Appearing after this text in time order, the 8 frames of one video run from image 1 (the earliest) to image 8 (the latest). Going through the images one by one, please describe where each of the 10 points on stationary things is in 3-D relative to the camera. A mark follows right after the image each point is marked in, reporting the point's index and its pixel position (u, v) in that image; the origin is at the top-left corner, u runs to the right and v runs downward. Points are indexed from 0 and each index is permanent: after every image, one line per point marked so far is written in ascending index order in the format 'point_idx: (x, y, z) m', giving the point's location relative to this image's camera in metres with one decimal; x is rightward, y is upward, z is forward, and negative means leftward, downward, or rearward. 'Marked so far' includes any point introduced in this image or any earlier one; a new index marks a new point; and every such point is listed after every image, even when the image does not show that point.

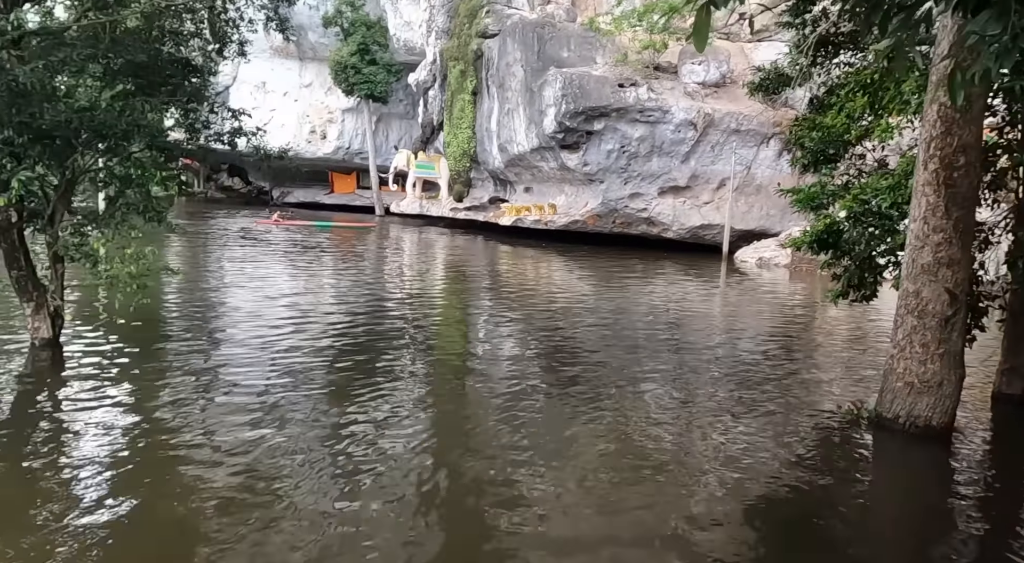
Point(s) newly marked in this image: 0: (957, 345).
0: (+3.0, -0.4, +5.3) m
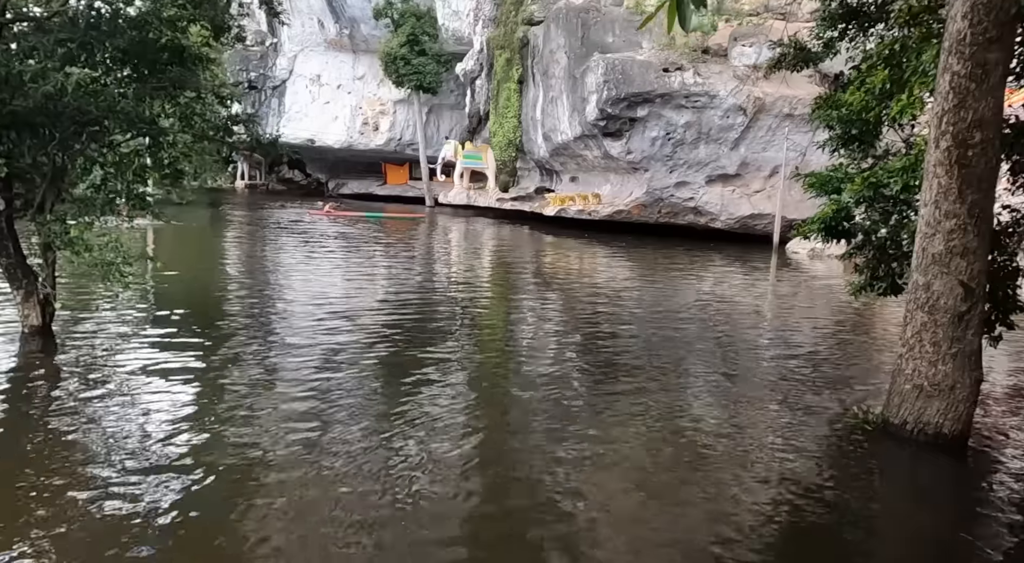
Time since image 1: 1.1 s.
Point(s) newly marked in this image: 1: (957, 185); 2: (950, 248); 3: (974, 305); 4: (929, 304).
0: (+2.7, -0.4, +4.8) m
1: (+2.6, +0.5, +4.6) m
2: (+2.6, +0.2, +4.7) m
3: (+2.7, -0.1, +4.7) m
4: (+2.5, -0.1, +4.8) m
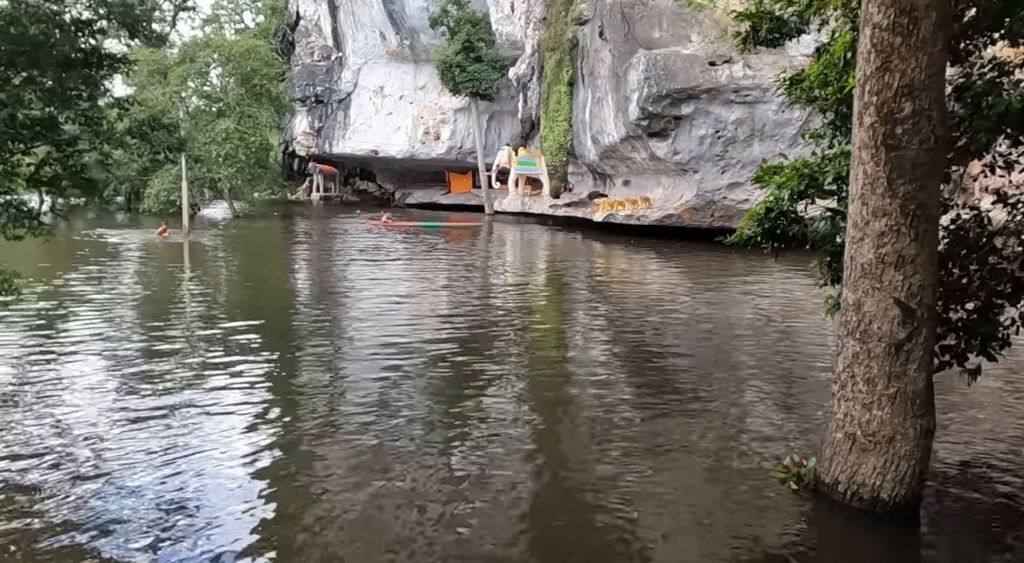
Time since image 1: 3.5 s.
0: (+1.8, -0.4, +3.6) m
1: (+1.6, +0.5, +3.5) m
2: (+1.6, +0.1, +3.6) m
3: (+1.8, -0.2, +3.6) m
4: (+1.6, -0.2, +3.7) m
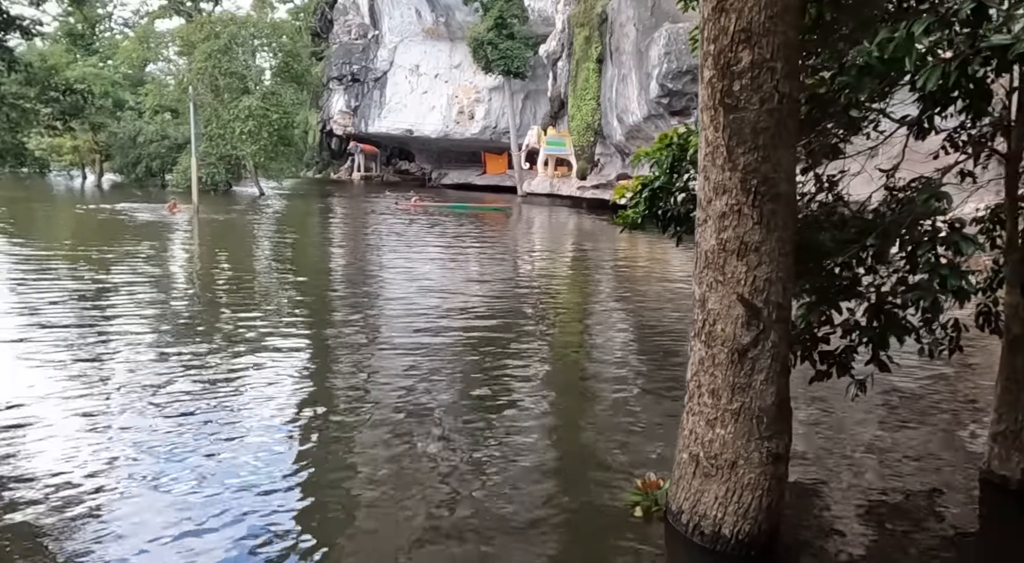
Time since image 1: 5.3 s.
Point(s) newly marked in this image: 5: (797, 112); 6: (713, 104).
0: (+0.9, -0.4, +3.0) m
1: (+0.7, +0.5, +2.8) m
2: (+0.8, +0.1, +2.9) m
3: (+0.9, -0.2, +2.9) m
4: (+0.7, -0.2, +3.1) m
5: (+1.0, +0.6, +2.8) m
6: (+0.7, +0.6, +2.9) m
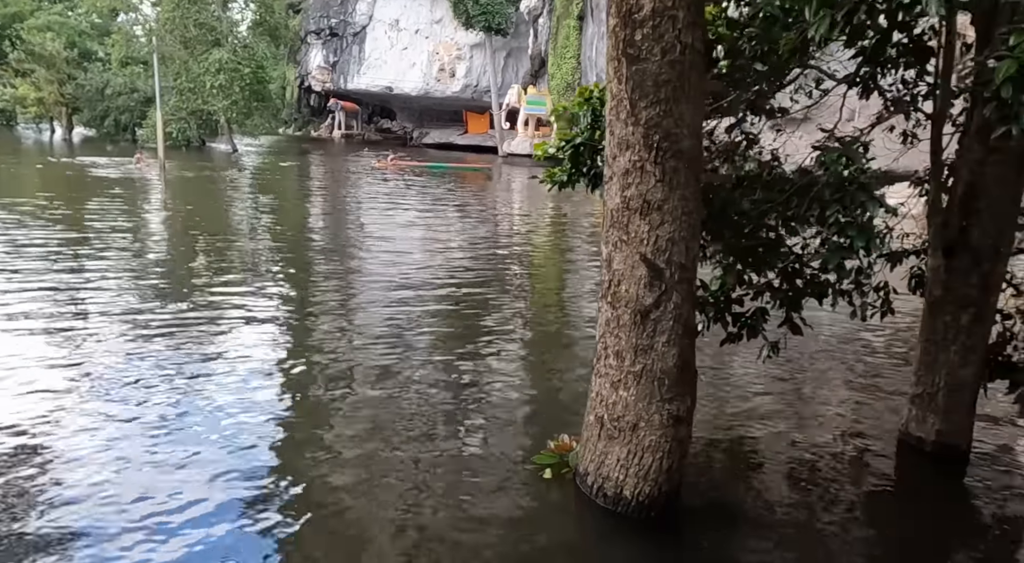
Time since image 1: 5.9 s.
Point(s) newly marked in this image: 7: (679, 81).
0: (+0.6, -0.3, +2.9) m
1: (+0.4, +0.6, +2.7) m
2: (+0.4, +0.3, +2.8) m
3: (+0.5, 0.0, +2.9) m
4: (+0.4, 0.0, +3.0) m
5: (+0.6, +0.7, +2.7) m
6: (+0.4, +0.8, +2.7) m
7: (+0.6, +0.7, +2.7) m
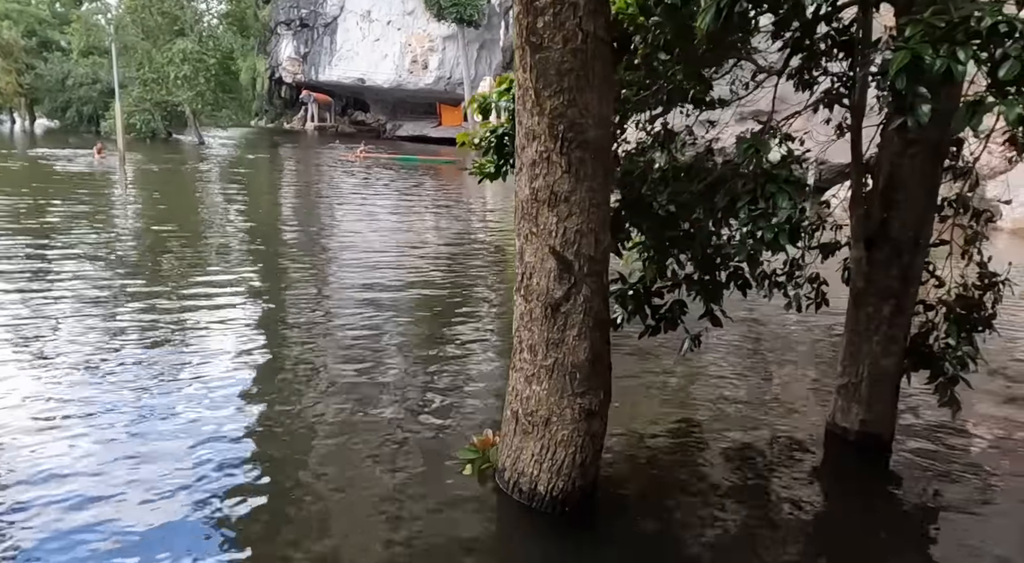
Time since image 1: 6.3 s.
0: (+0.3, -0.2, +2.9) m
1: (+0.1, +0.7, +2.7) m
2: (+0.1, +0.3, +2.8) m
3: (+0.2, 0.0, +2.8) m
4: (0.0, 0.0, +2.9) m
5: (+0.3, +0.7, +2.7) m
6: (0.0, +0.8, +2.7) m
7: (+0.2, +0.7, +2.6) m
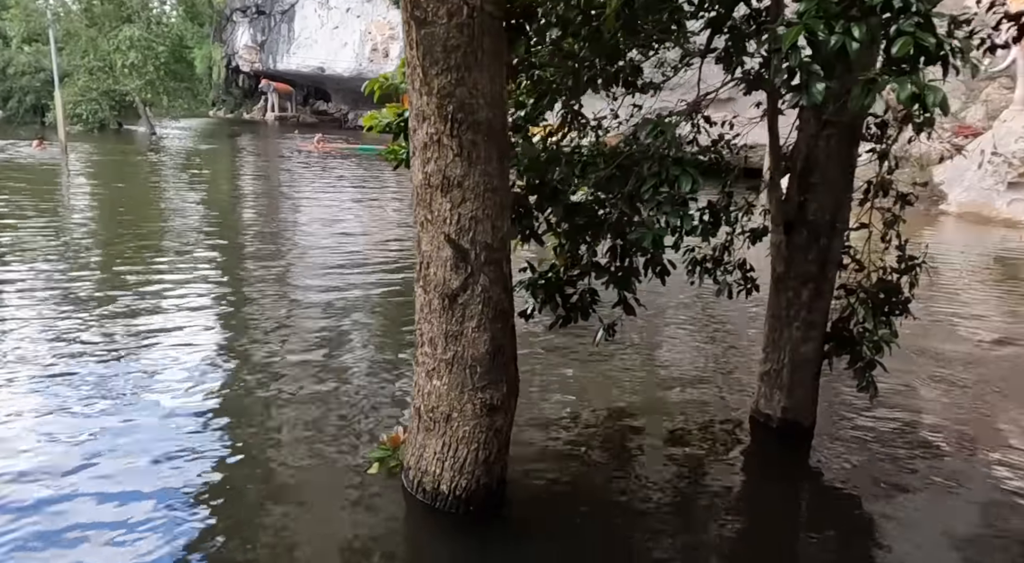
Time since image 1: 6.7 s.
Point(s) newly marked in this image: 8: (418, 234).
0: (-0.1, -0.2, +2.7) m
1: (-0.3, +0.7, +2.5) m
2: (-0.3, +0.3, +2.6) m
3: (-0.1, 0.0, +2.7) m
4: (-0.3, 0.0, +2.8) m
5: (0.0, +0.8, +2.5) m
6: (-0.3, +0.8, +2.5) m
7: (-0.1, +0.7, +2.5) m
8: (-0.3, +0.2, +2.7) m
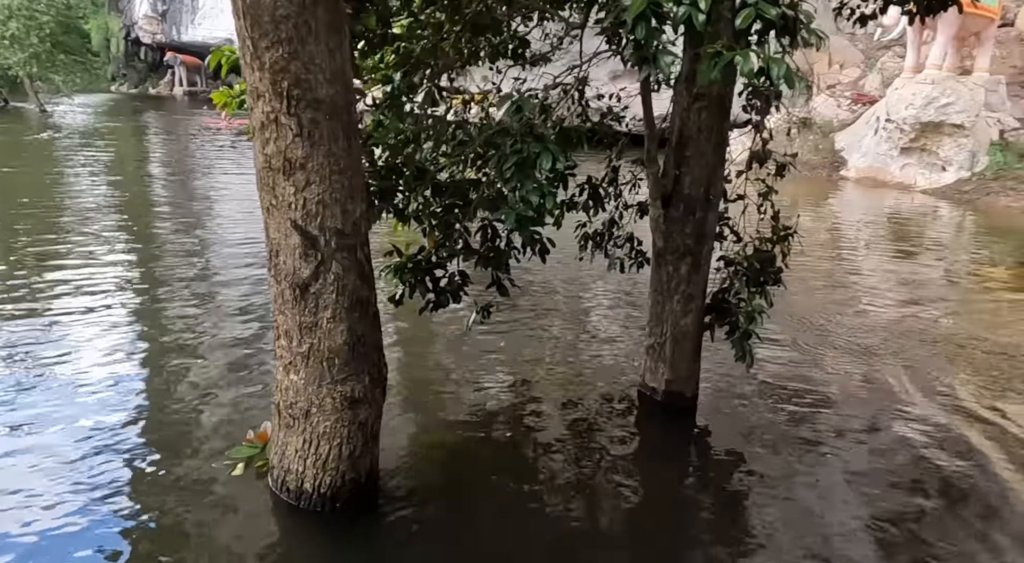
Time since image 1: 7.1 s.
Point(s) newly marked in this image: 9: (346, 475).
0: (-0.6, -0.2, +2.6) m
1: (-0.7, +0.7, +2.3) m
2: (-0.7, +0.4, +2.5) m
3: (-0.6, 0.0, +2.5) m
4: (-0.8, +0.1, +2.6) m
5: (-0.5, +0.8, +2.3) m
6: (-0.8, +0.8, +2.3) m
7: (-0.6, +0.8, +2.3) m
8: (-0.8, +0.2, +2.6) m
9: (-0.6, -0.7, +2.7) m
